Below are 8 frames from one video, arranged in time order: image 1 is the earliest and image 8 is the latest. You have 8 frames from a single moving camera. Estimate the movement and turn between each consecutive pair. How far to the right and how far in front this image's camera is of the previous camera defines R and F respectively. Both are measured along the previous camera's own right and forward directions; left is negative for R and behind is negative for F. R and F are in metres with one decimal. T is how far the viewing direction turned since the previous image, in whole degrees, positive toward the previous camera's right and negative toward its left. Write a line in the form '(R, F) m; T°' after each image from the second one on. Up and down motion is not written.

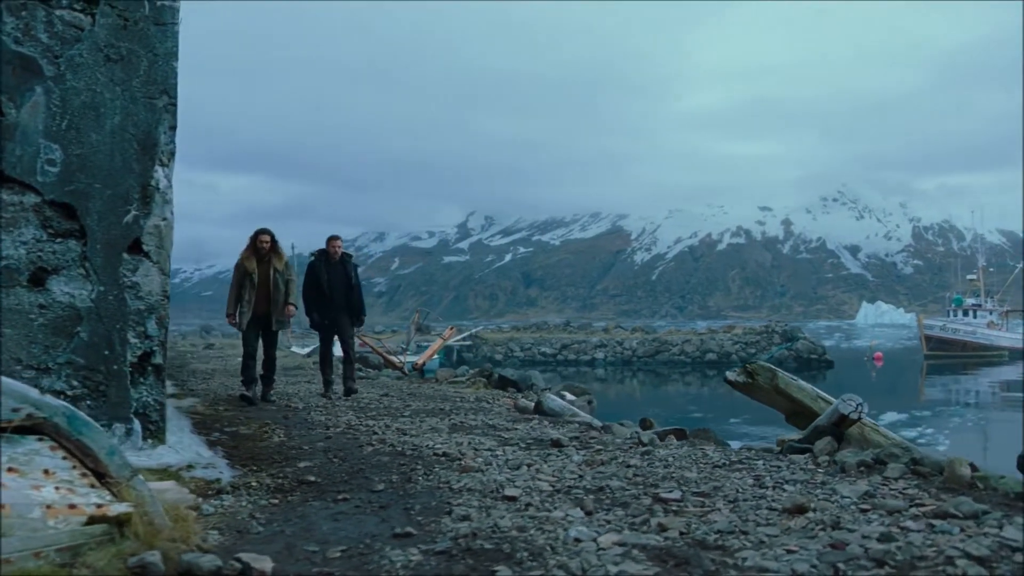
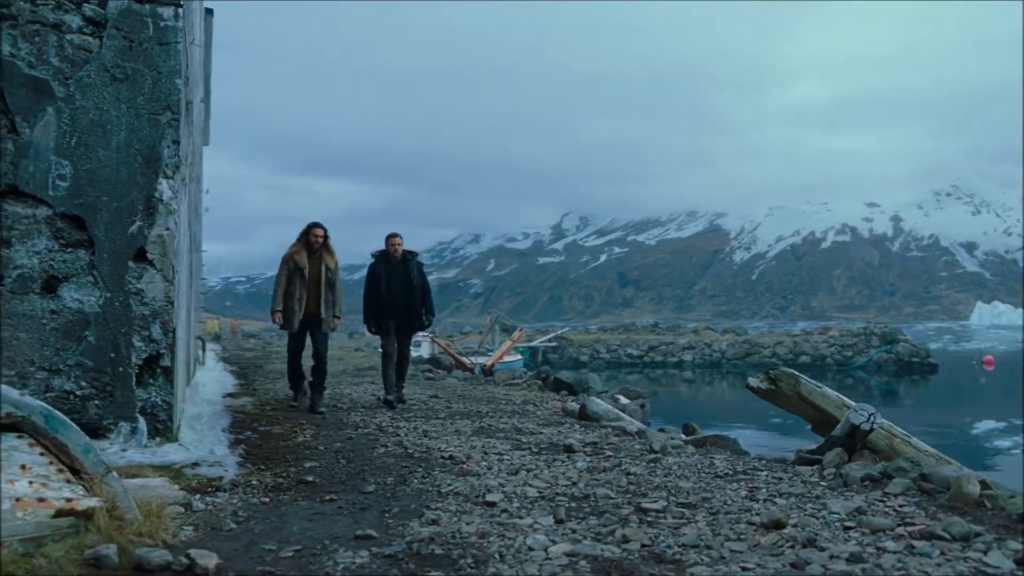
(+0.5, 0.0) m; -7°
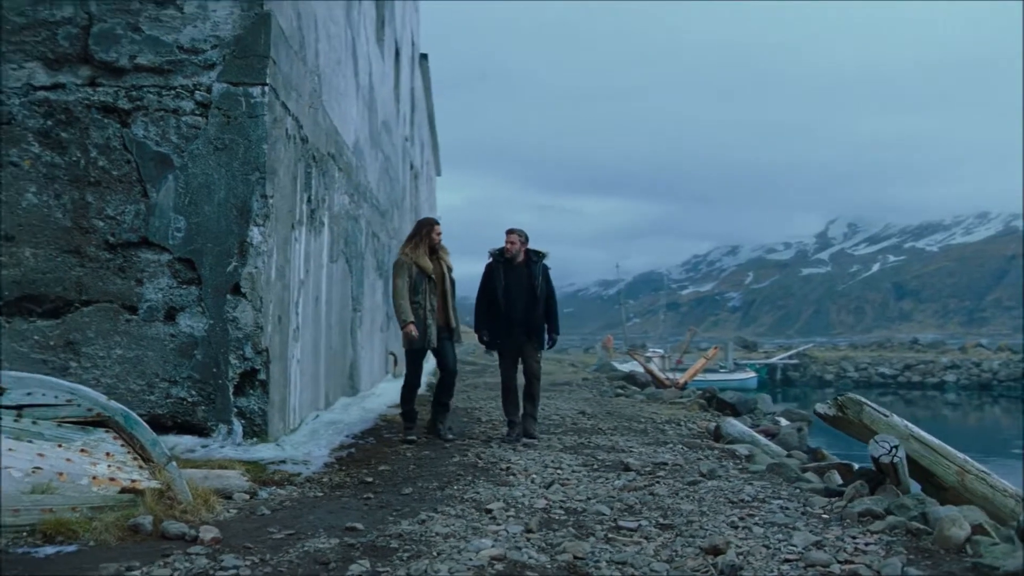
(+1.3, -0.1) m; -19°
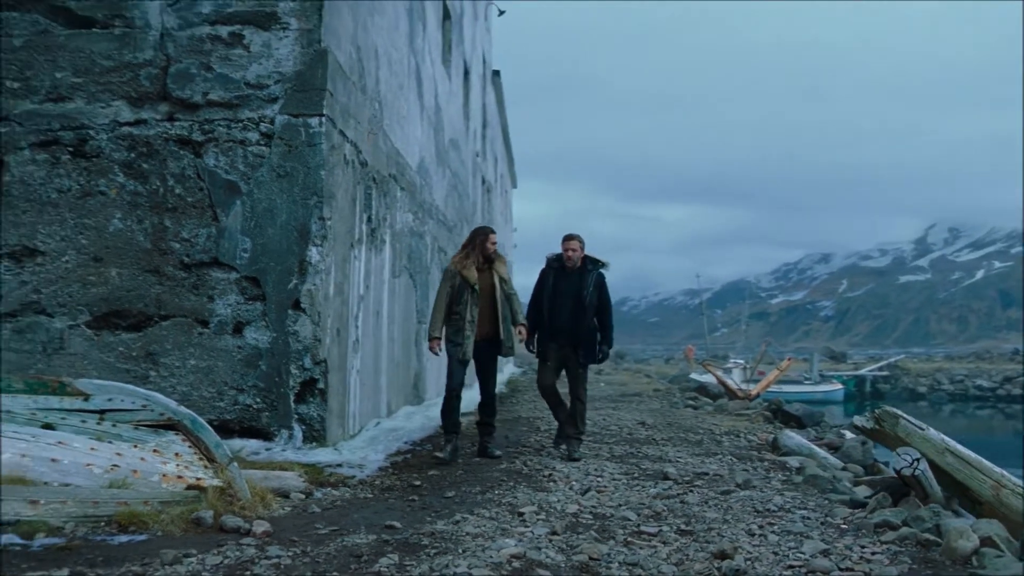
(+0.3, -0.2) m; -6°
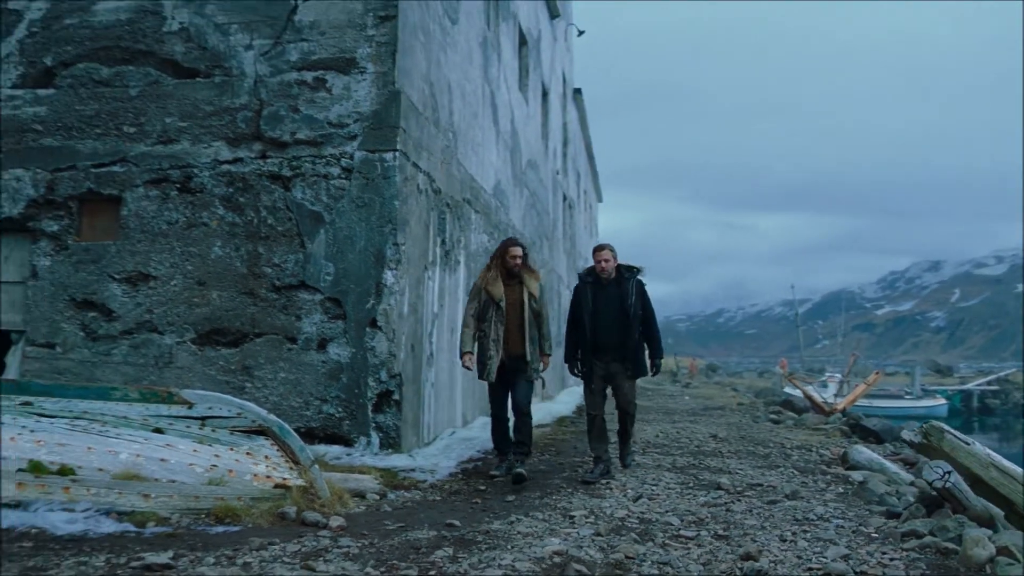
(+0.3, -0.4) m; -7°
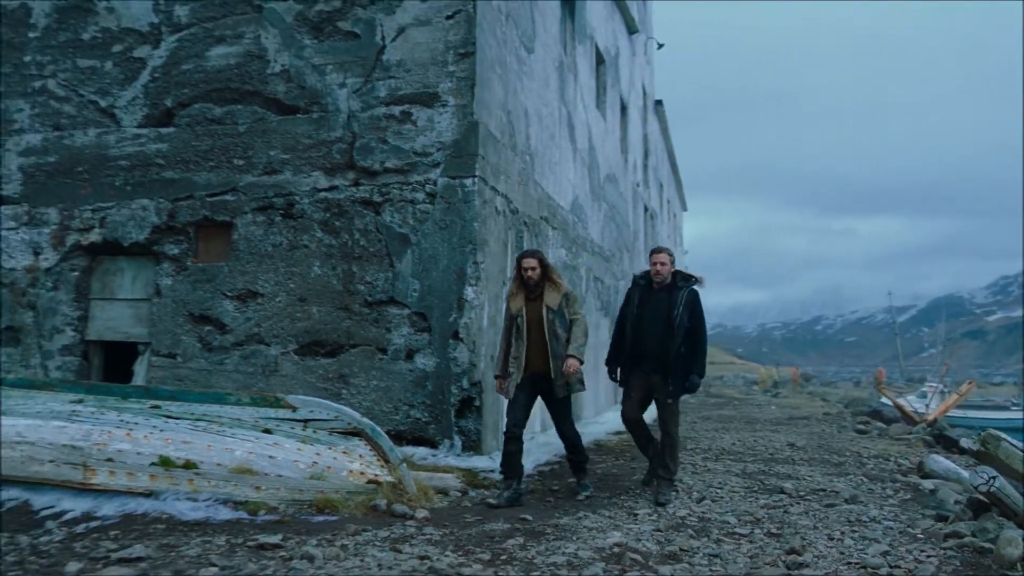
(+0.1, -0.4) m; -6°
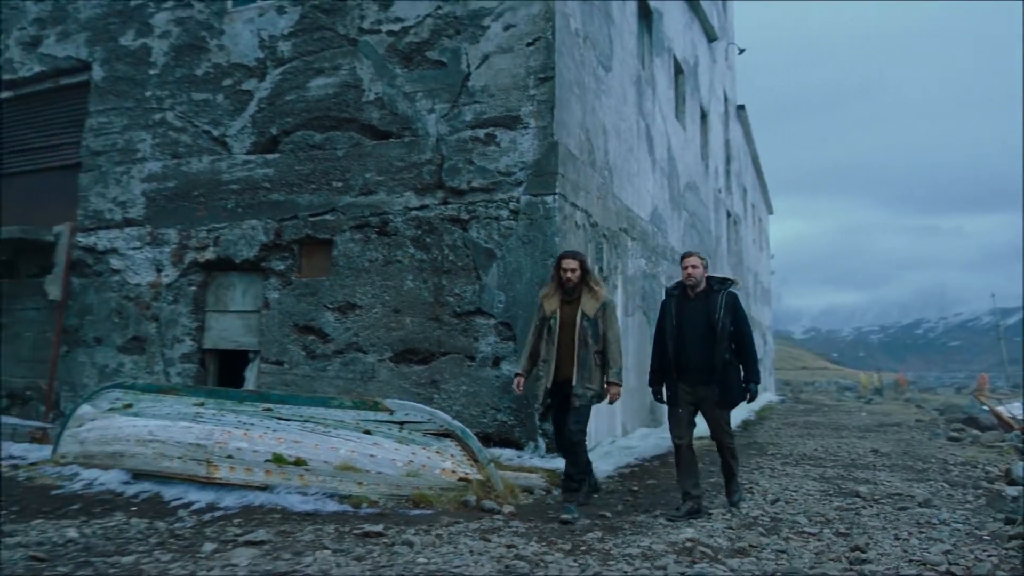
(0.0, -0.4) m; -6°
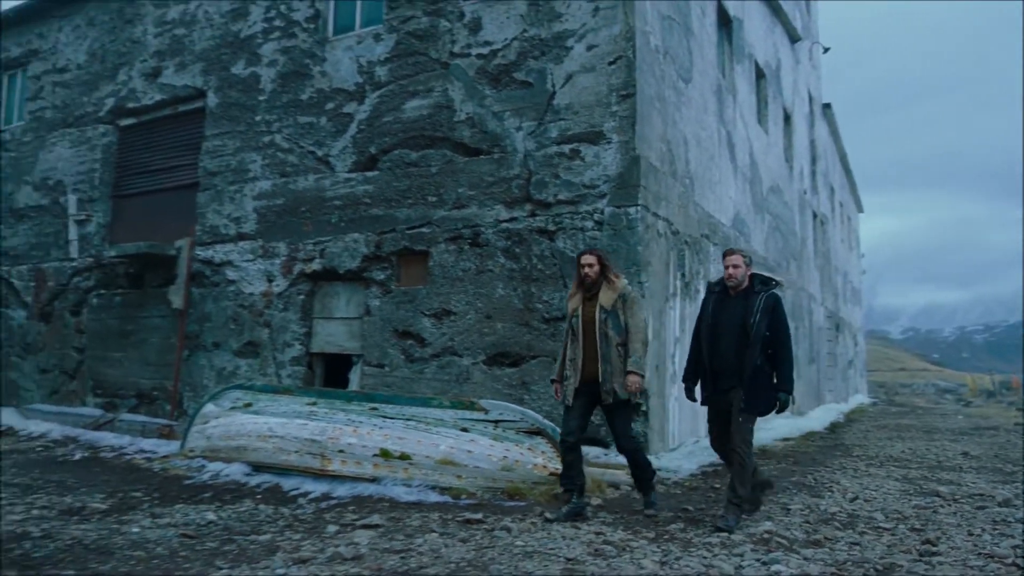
(0.0, -0.4) m; -6°
